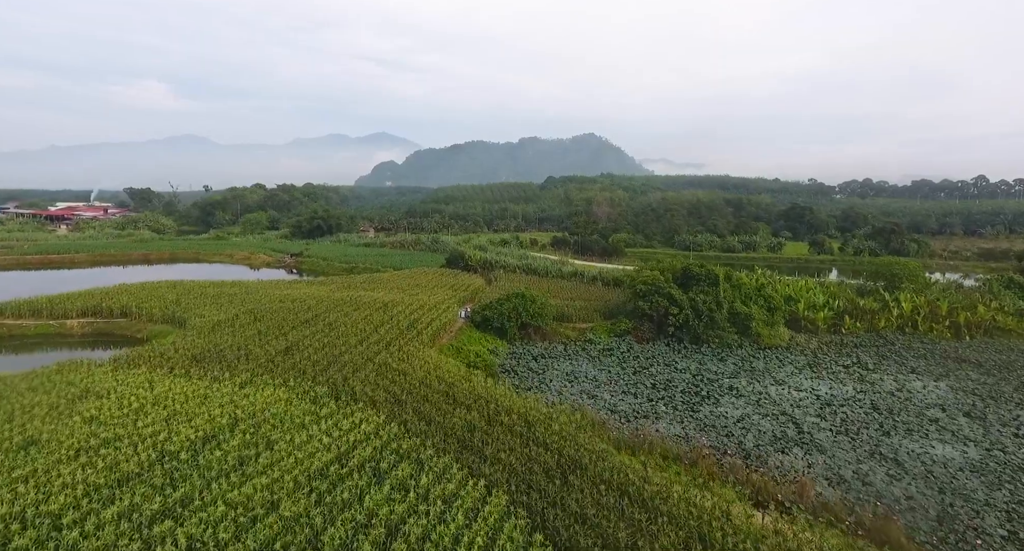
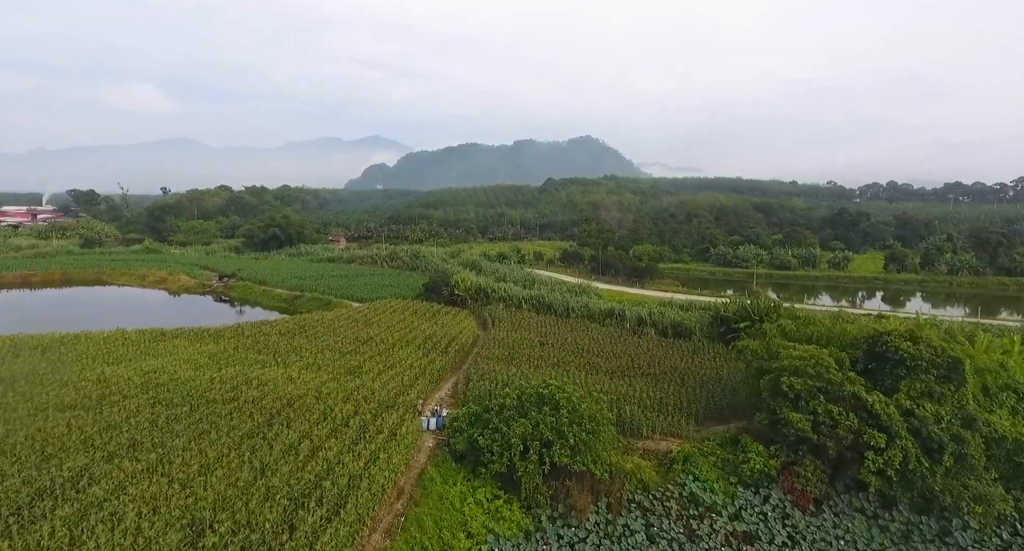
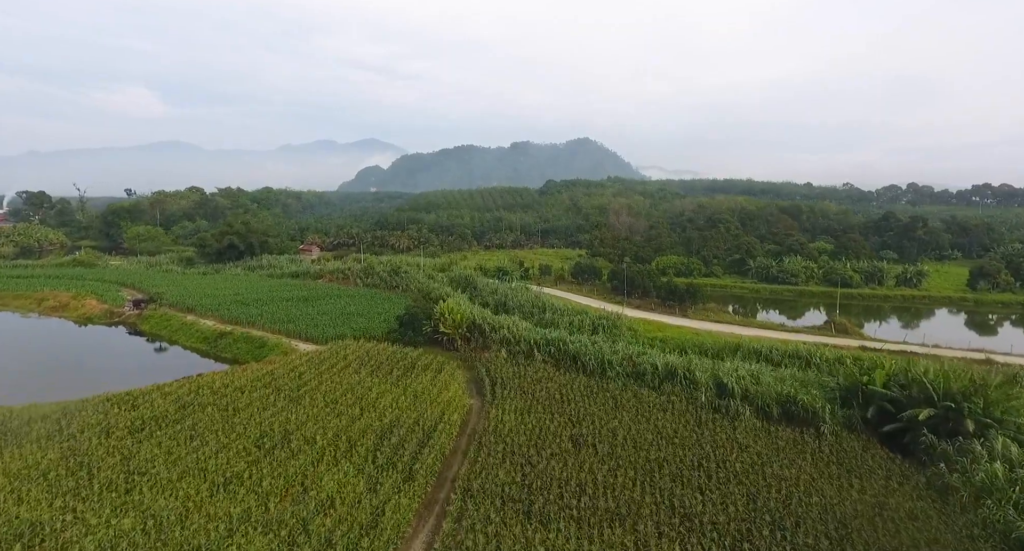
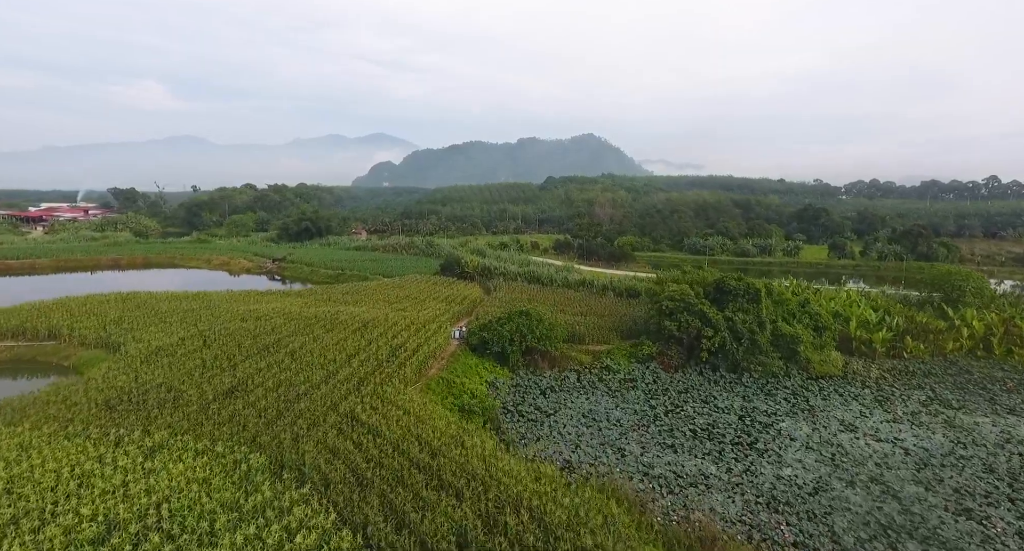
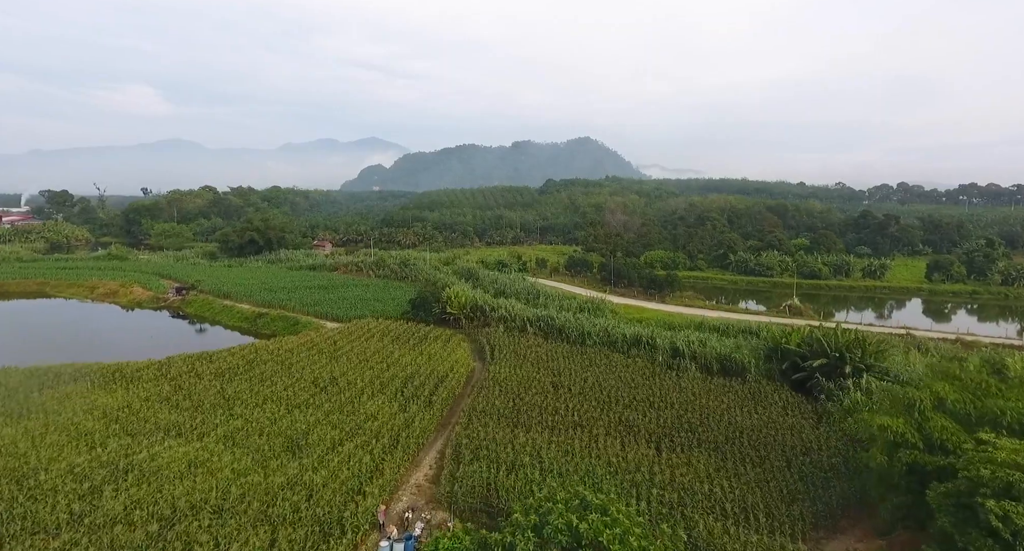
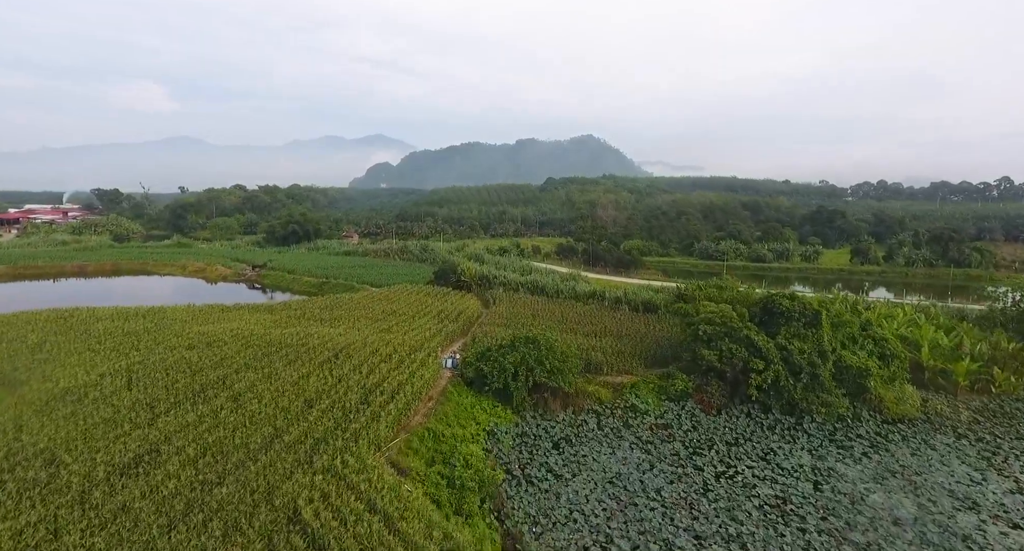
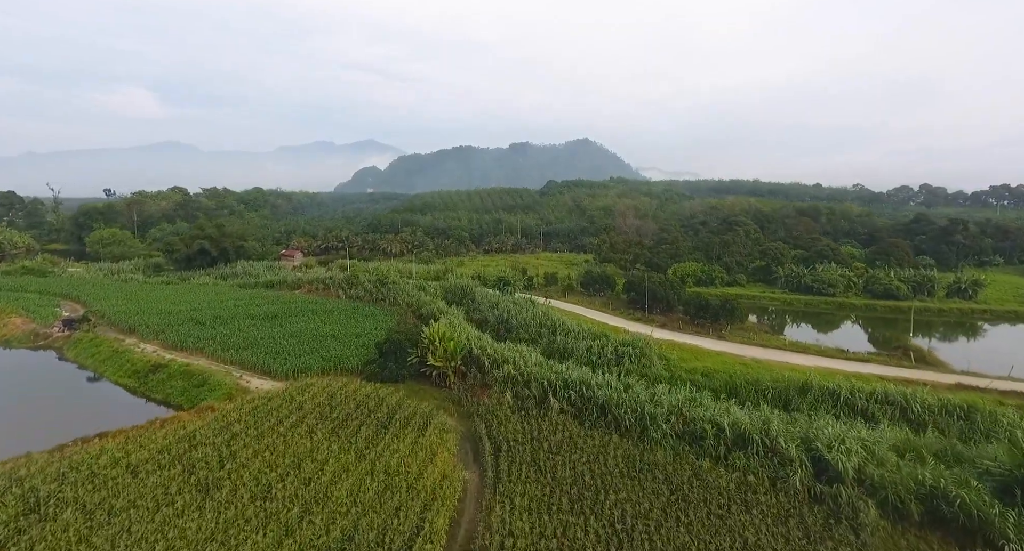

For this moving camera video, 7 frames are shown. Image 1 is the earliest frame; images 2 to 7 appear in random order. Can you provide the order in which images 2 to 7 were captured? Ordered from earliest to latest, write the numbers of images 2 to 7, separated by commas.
4, 6, 2, 5, 3, 7
